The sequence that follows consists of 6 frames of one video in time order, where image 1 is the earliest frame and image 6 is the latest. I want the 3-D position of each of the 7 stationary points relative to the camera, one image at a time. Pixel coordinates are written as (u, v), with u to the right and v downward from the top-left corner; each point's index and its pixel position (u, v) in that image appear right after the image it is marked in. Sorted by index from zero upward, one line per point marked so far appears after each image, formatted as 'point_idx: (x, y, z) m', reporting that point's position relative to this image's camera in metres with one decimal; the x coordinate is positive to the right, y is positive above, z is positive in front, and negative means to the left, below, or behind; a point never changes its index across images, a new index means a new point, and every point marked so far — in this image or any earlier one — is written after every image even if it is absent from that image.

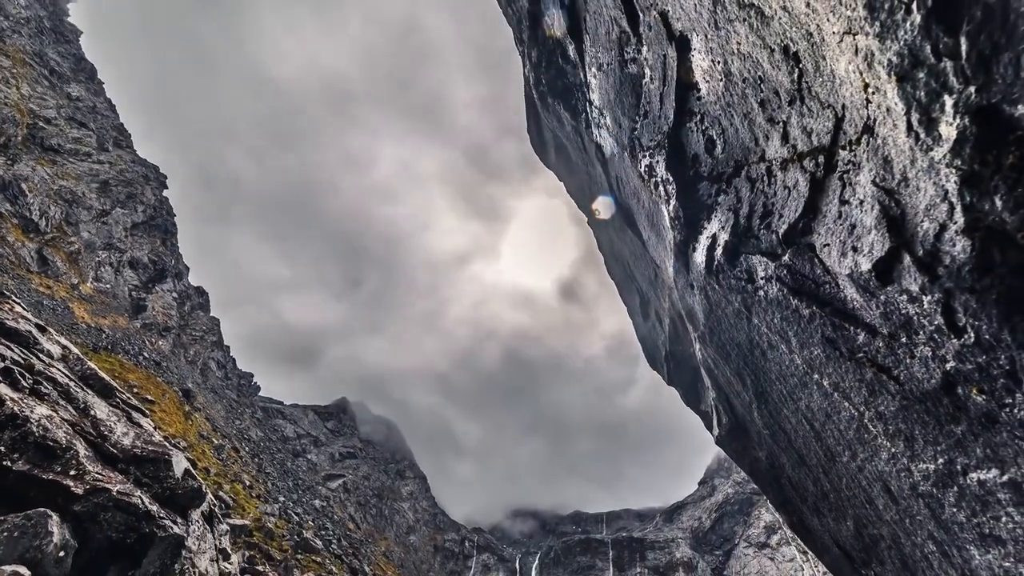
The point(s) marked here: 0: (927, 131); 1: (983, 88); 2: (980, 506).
0: (+13.5, +5.1, +15.8) m
1: (+13.6, +5.8, +14.2) m
2: (+17.2, -8.0, +18.0) m
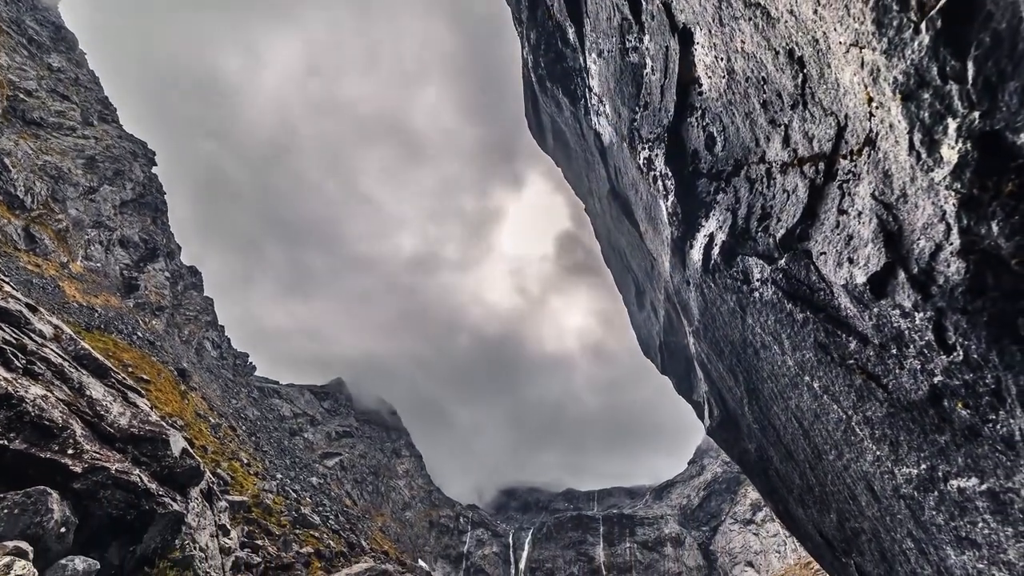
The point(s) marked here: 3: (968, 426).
0: (+13.6, +4.4, +15.9) m
1: (+13.7, +5.0, +14.2) m
2: (+17.2, -8.6, +18.8) m
3: (+16.3, -4.9, +17.5) m
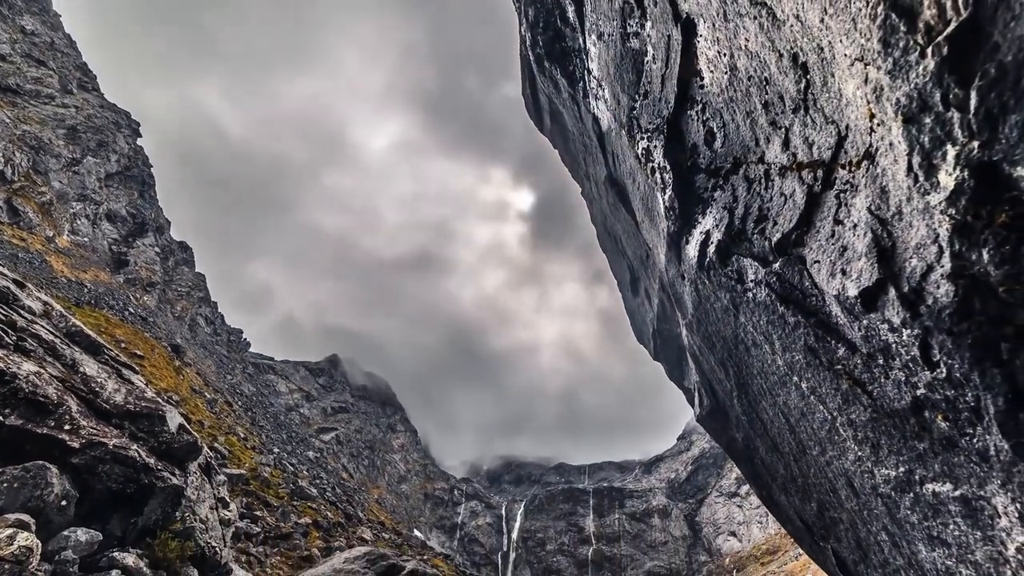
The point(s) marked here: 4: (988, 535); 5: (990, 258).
0: (+13.6, +3.7, +16.0) m
1: (+13.8, +4.2, +14.3) m
2: (+17.1, -9.1, +19.8) m
3: (+16.2, -5.6, +18.2) m
4: (+17.1, -8.9, +17.6) m
5: (+14.8, +1.0, +15.2) m
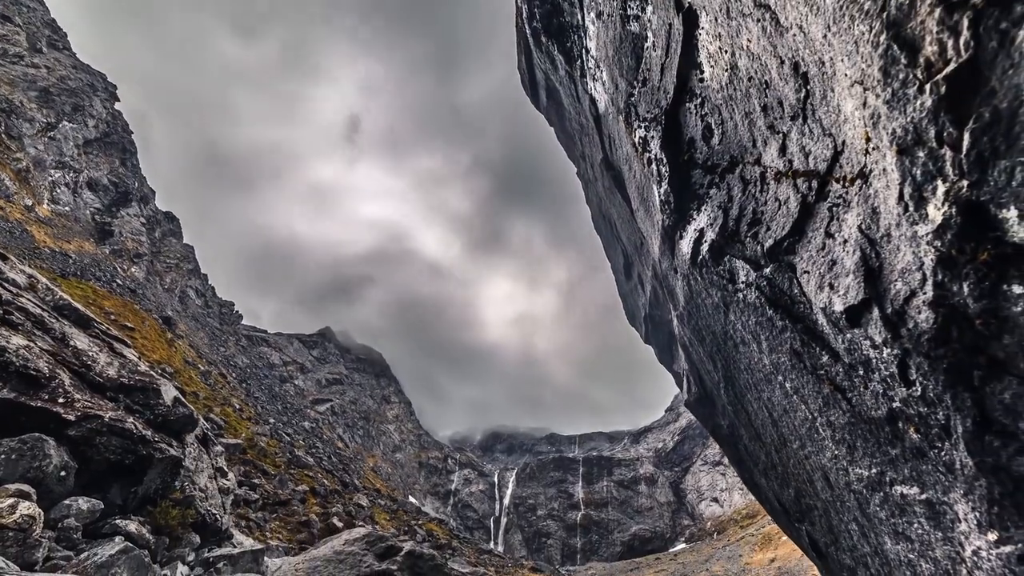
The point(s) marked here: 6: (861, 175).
0: (+13.6, +2.7, +16.4) m
1: (+13.8, +3.1, +14.6) m
2: (+16.9, -9.7, +21.3) m
3: (+16.1, -6.3, +19.4) m
4: (+17.0, -9.7, +19.1) m
5: (+14.8, 0.0, +15.8) m
6: (+13.8, +4.5, +19.3) m
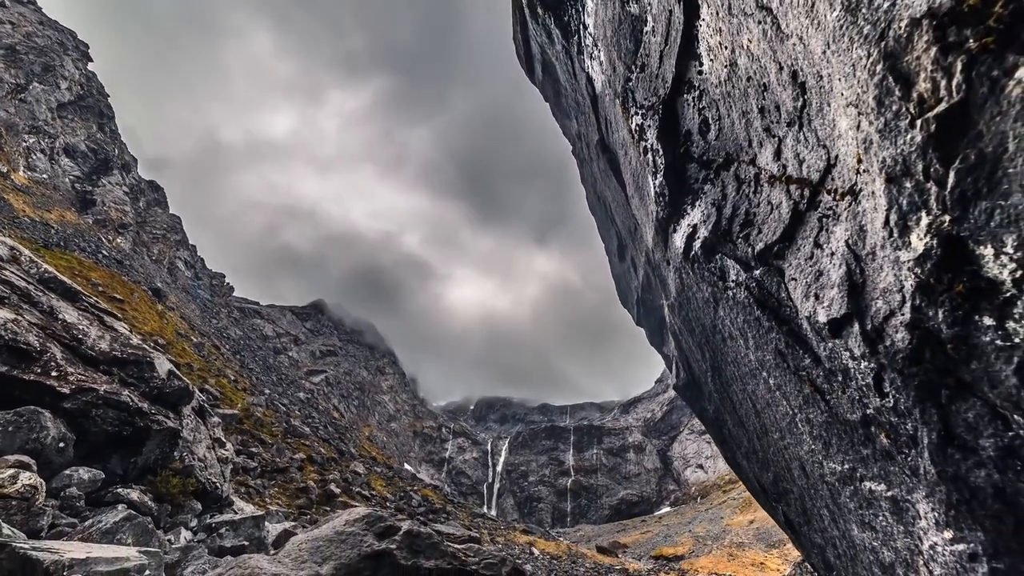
0: (+13.5, +1.9, +17.0) m
1: (+13.8, +2.1, +15.2) m
2: (+16.6, -10.1, +22.9) m
3: (+15.9, -6.9, +20.8) m
4: (+16.8, -10.3, +20.7) m
5: (+14.7, -0.9, +16.6) m
6: (+13.6, +3.8, +19.7) m
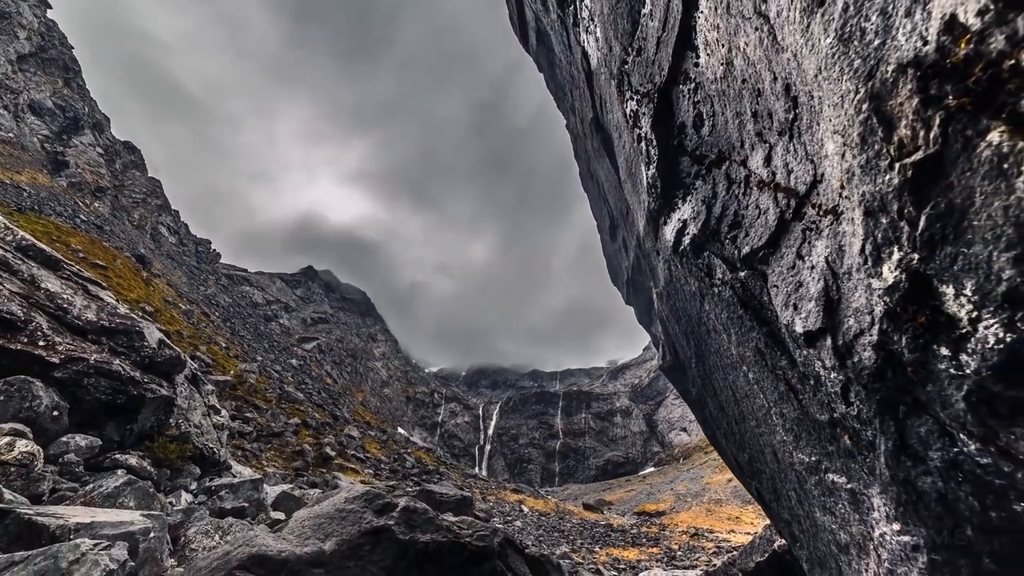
0: (+13.3, +0.9, +18.0) m
1: (+13.6, +1.0, +16.2) m
2: (+16.2, -10.5, +25.2) m
3: (+15.5, -7.5, +22.7) m
4: (+16.4, -10.8, +23.0) m
5: (+14.5, -1.9, +17.9) m
6: (+13.4, +3.1, +20.5) m
